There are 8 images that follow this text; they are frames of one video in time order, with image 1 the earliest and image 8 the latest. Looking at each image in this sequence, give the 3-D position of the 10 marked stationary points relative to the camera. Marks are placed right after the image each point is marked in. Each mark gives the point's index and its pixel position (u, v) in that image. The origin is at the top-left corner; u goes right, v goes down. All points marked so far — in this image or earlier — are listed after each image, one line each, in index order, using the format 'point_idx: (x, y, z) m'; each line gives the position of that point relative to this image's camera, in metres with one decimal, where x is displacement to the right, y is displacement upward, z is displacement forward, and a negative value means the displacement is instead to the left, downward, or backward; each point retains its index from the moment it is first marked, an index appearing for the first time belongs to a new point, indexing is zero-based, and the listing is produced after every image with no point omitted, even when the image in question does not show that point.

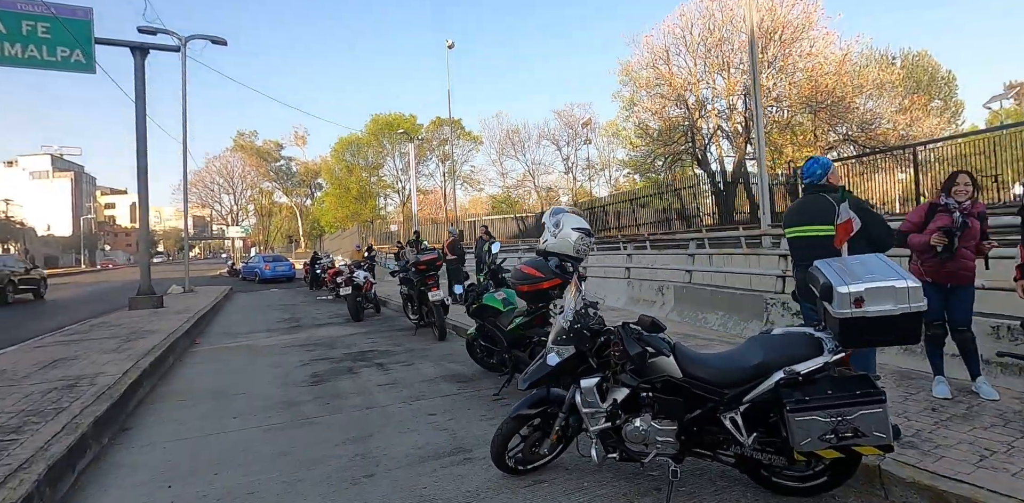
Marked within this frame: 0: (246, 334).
0: (-5.2, -1.6, +10.6) m
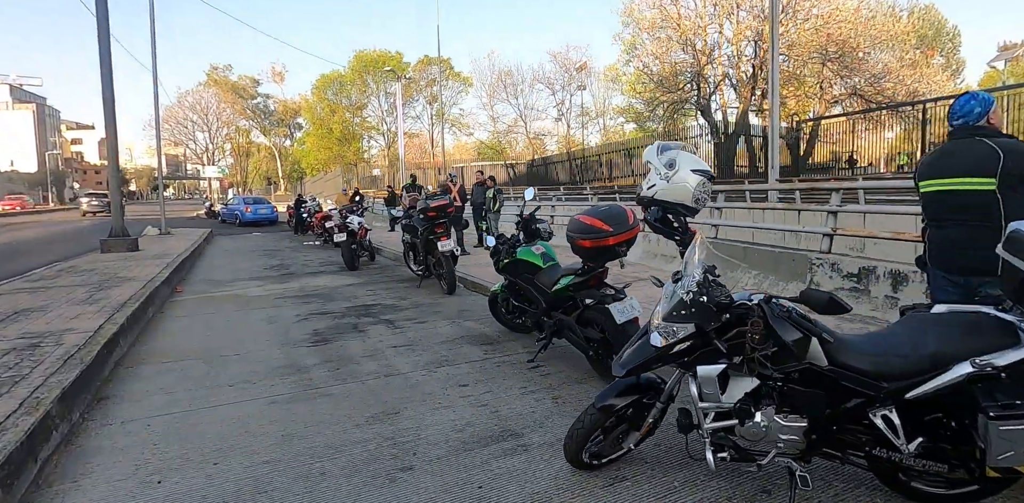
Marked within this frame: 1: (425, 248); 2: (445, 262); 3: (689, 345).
0: (-5.0, -0.5, +9.7) m
1: (-1.3, +0.1, +8.3) m
2: (-1.0, -0.2, +7.9) m
3: (+0.8, -0.4, +2.4) m
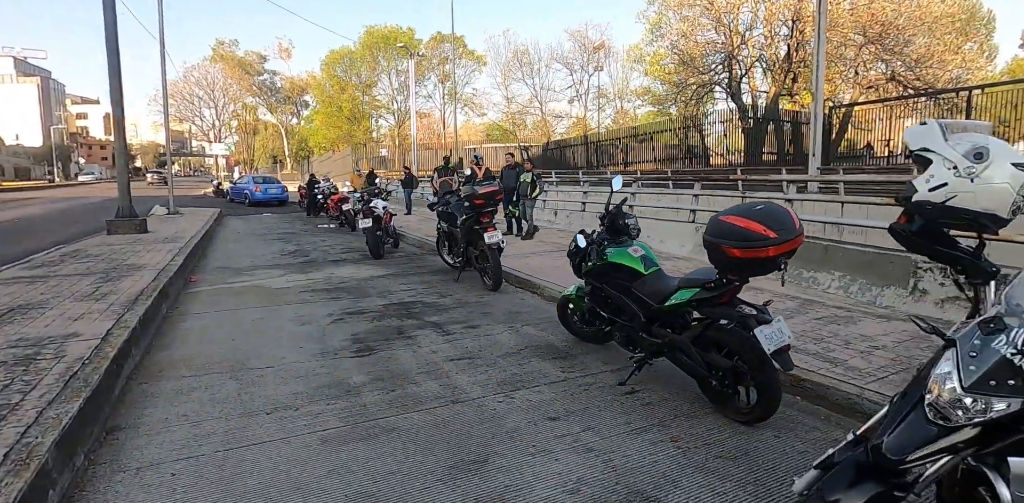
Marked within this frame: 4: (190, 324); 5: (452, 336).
0: (-4.3, -0.3, +8.9) m
1: (-0.6, +0.2, +7.4) m
2: (-0.3, 0.0, +7.1) m
3: (+1.4, -0.5, +1.6) m
4: (-3.3, -0.7, +5.5) m
5: (-0.6, -0.8, +5.3) m
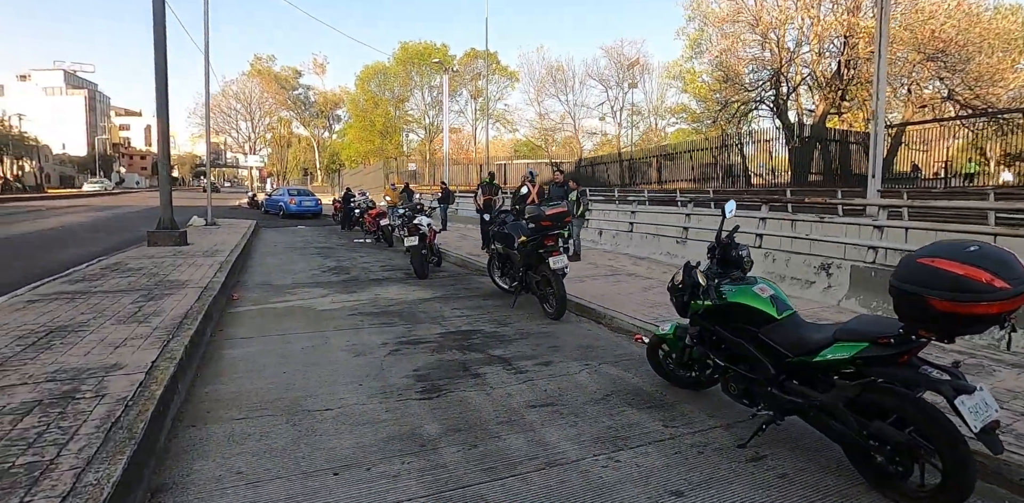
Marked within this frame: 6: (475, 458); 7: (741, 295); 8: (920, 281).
0: (-3.4, -0.6, +8.5) m
1: (+0.2, -0.1, +6.9) m
2: (+0.5, -0.4, +6.5) m
3: (+2.0, -0.7, +1.0) m
4: (-2.6, -0.9, +5.0) m
5: (+0.1, -1.1, +4.7) m
6: (-0.2, -1.2, +3.2) m
7: (+1.5, -0.3, +3.4) m
8: (+1.7, -0.1, +2.3) m
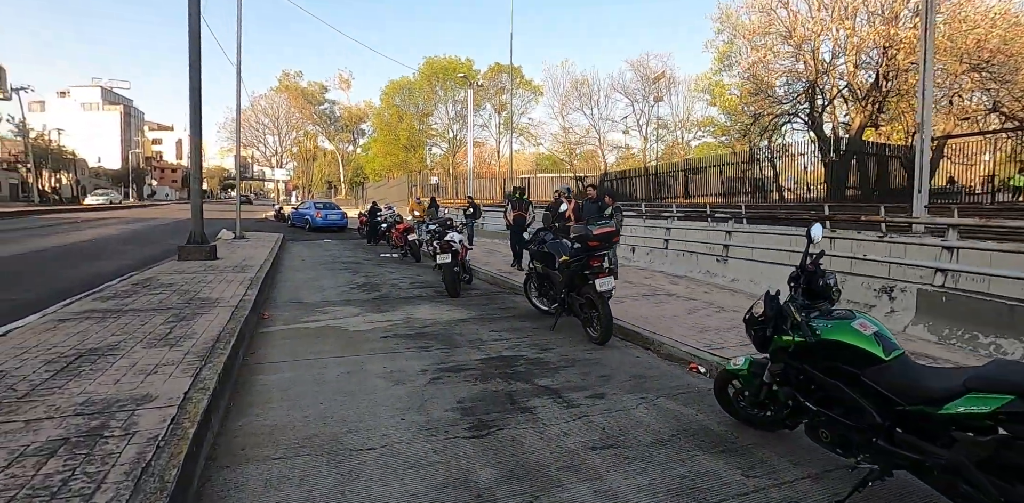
0: (-2.9, -0.8, +8.3) m
1: (+0.7, -0.4, +6.5) m
2: (+1.0, -0.6, +6.2) m
3: (+2.3, -0.8, +0.5) m
4: (-2.1, -1.1, +4.8) m
5: (+0.5, -1.3, +4.3) m
6: (+0.1, -1.4, +2.9) m
7: (+1.8, -0.4, +3.0) m
8: (+2.1, -0.3, +1.9) m
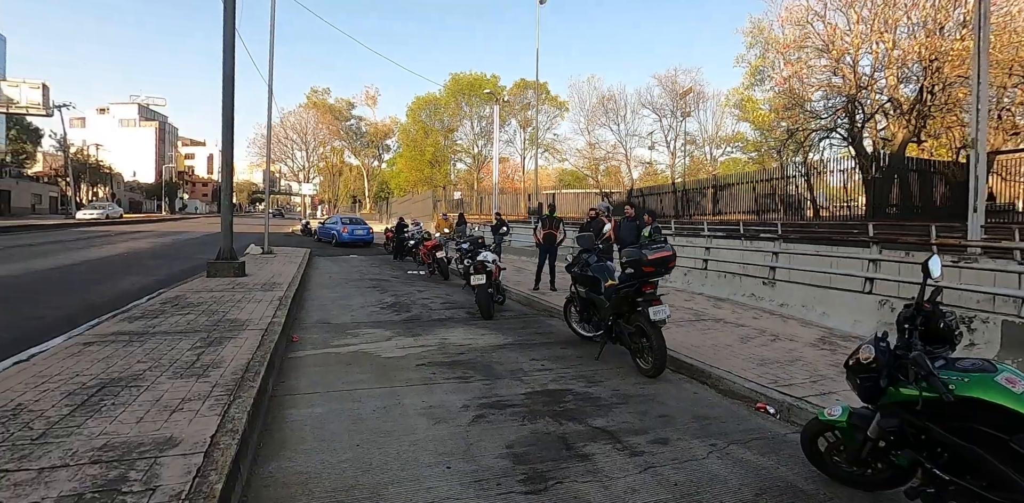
0: (-2.3, -1.1, +8.0) m
1: (+1.2, -0.6, +6.1) m
2: (+1.5, -0.9, +5.7) m
3: (+2.5, -0.9, 0.0) m
4: (-1.7, -1.3, +4.4) m
5: (+0.9, -1.5, +3.8) m
6: (+0.5, -1.5, +2.4) m
7: (+2.2, -0.6, +2.5) m
8: (+2.4, -0.4, +1.4) m
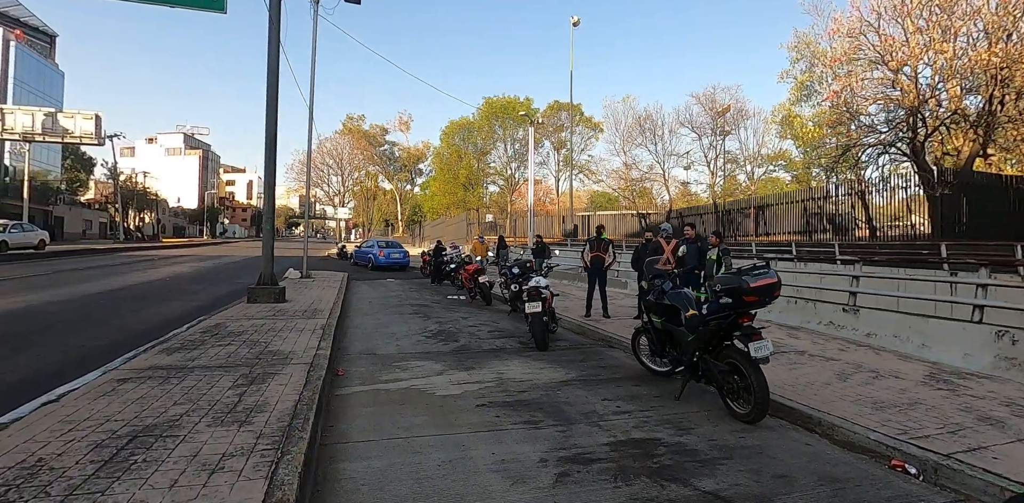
0: (-1.5, -1.5, +7.4) m
1: (+1.9, -0.9, +5.3) m
2: (+2.2, -1.1, +4.9) m
3: (+2.9, -0.9, -0.8) m
4: (-1.1, -1.5, +3.8) m
5: (+1.5, -1.6, +3.1) m
6: (+1.0, -1.7, +1.7) m
7: (+2.7, -0.7, +1.7) m
8: (+2.8, -0.5, +0.6) m
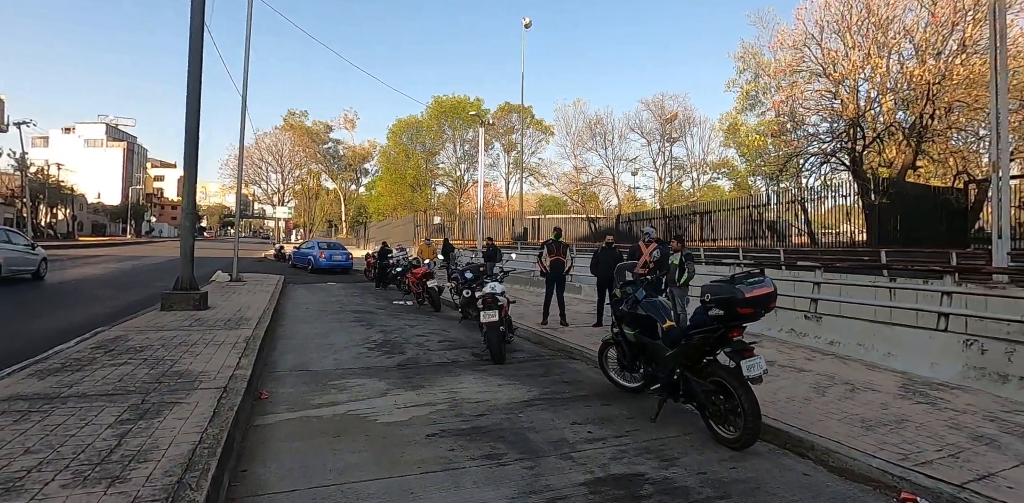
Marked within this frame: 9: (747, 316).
0: (-2.0, -1.5, +6.5) m
1: (+1.5, -0.9, +4.7) m
2: (+1.9, -1.1, +4.4) m
3: (+3.1, -0.9, -1.3) m
4: (-1.3, -1.5, +2.9) m
5: (+1.4, -1.7, +2.5) m
6: (+1.0, -1.7, +1.0) m
7: (+2.7, -0.8, +1.2) m
8: (+2.9, -0.5, +0.1) m
9: (+1.8, -0.5, +4.2) m
